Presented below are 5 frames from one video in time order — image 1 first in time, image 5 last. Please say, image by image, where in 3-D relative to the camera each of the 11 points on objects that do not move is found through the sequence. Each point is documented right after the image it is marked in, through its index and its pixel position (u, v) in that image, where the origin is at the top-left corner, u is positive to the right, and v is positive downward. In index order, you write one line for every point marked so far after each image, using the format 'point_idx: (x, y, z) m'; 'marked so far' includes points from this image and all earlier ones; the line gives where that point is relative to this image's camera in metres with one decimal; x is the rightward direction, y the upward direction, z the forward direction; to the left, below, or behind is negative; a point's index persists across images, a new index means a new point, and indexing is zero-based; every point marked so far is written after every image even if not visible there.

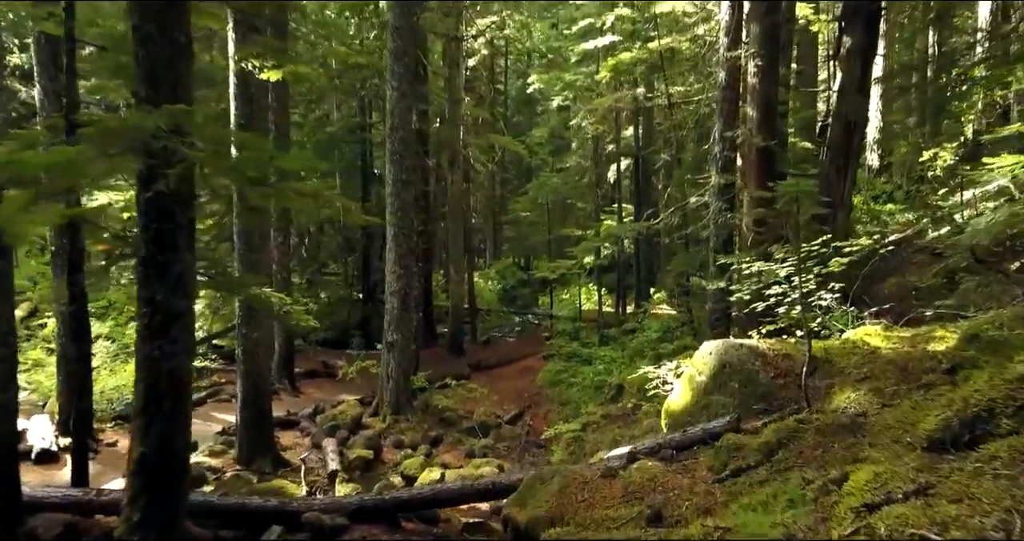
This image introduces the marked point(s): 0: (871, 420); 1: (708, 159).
0: (+2.3, -1.0, +4.6) m
1: (+4.3, +2.4, +16.1) m
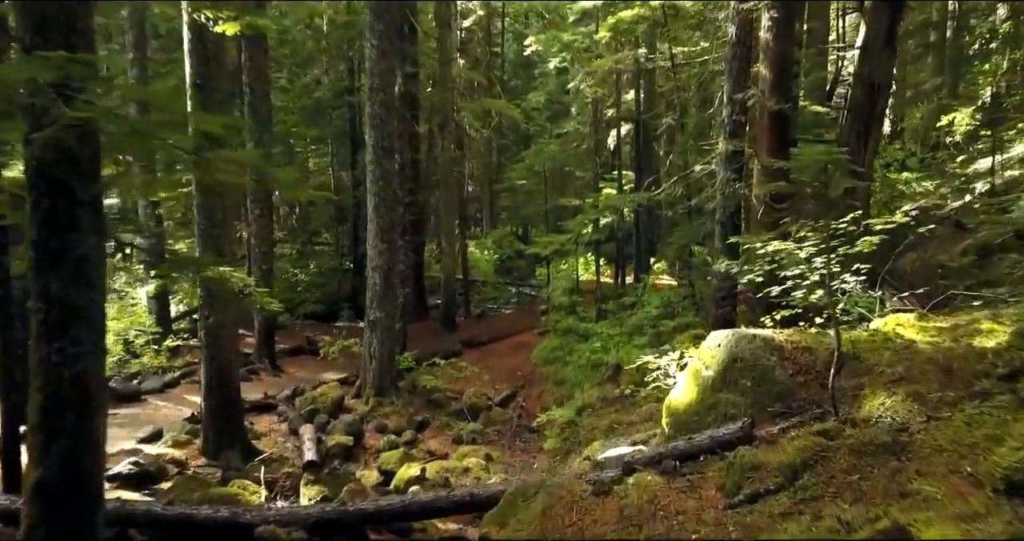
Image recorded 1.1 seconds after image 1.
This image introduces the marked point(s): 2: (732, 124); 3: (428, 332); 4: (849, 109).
0: (+2.1, -0.9, +3.9) m
1: (+4.1, +3.0, +15.2) m
2: (+2.8, +1.9, +9.5) m
3: (-2.1, -1.5, +18.3) m
4: (+4.1, +2.0, +9.0) m
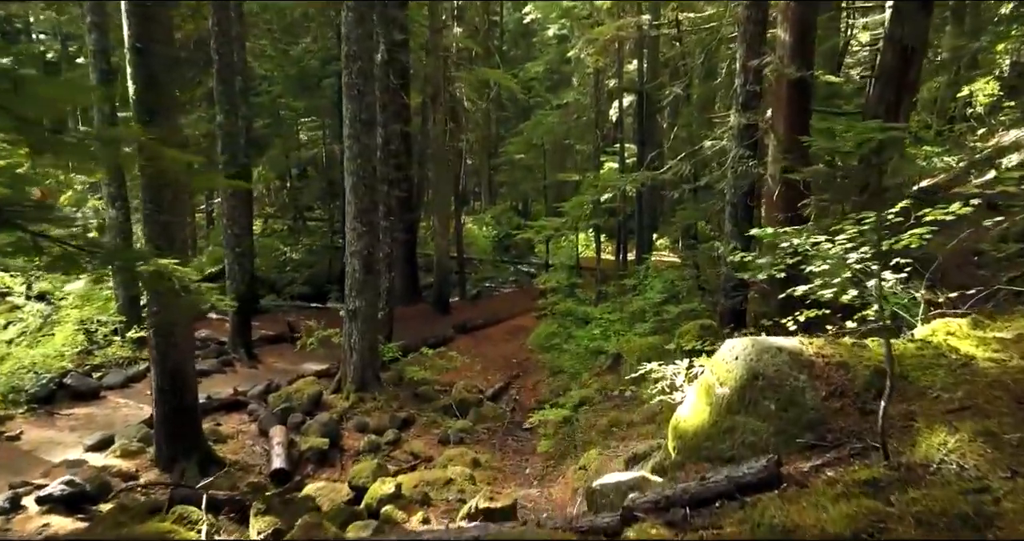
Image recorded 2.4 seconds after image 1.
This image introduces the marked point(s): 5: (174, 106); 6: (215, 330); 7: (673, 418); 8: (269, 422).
0: (+2.0, -1.0, +3.0) m
1: (+4.0, +3.4, +14.2) m
2: (+2.7, +2.0, +8.5) m
3: (-2.2, -1.0, +17.4) m
4: (+4.0, +2.1, +8.0) m
5: (-3.4, +1.6, +7.3) m
6: (-5.7, -1.2, +14.2) m
7: (+1.1, -1.0, +5.2) m
8: (-3.2, -2.0, +9.6) m
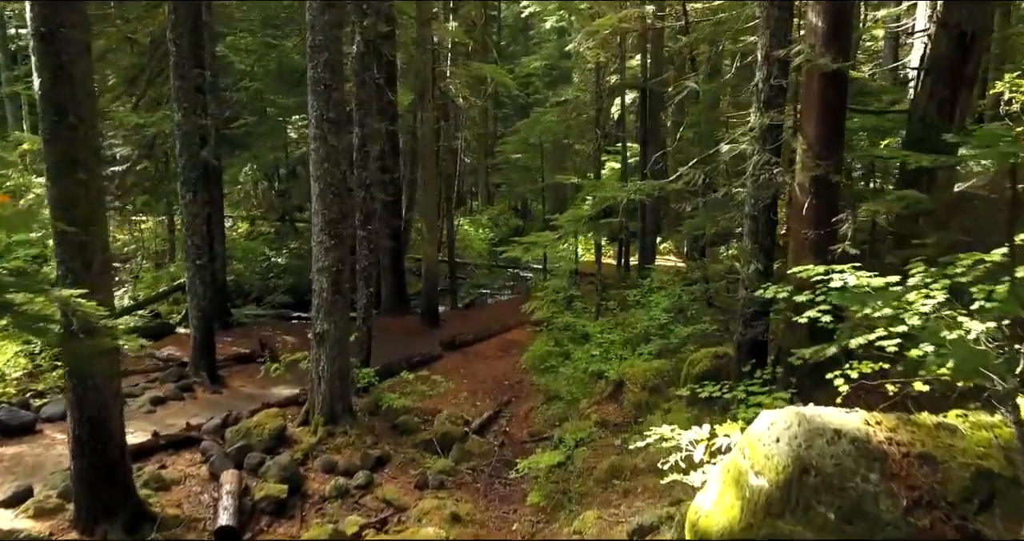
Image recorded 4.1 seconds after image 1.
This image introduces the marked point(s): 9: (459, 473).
0: (+1.8, -1.2, +1.8) m
1: (+3.9, +3.2, +13.0) m
2: (+2.6, +1.8, +7.3) m
3: (-2.3, -1.3, +16.2) m
4: (+3.9, +1.9, +6.8) m
5: (-3.5, +1.4, +6.1) m
6: (-5.9, -1.4, +13.0) m
7: (+1.0, -1.3, +4.0) m
8: (-3.3, -2.2, +8.4) m
9: (-0.6, -2.5, +8.9) m
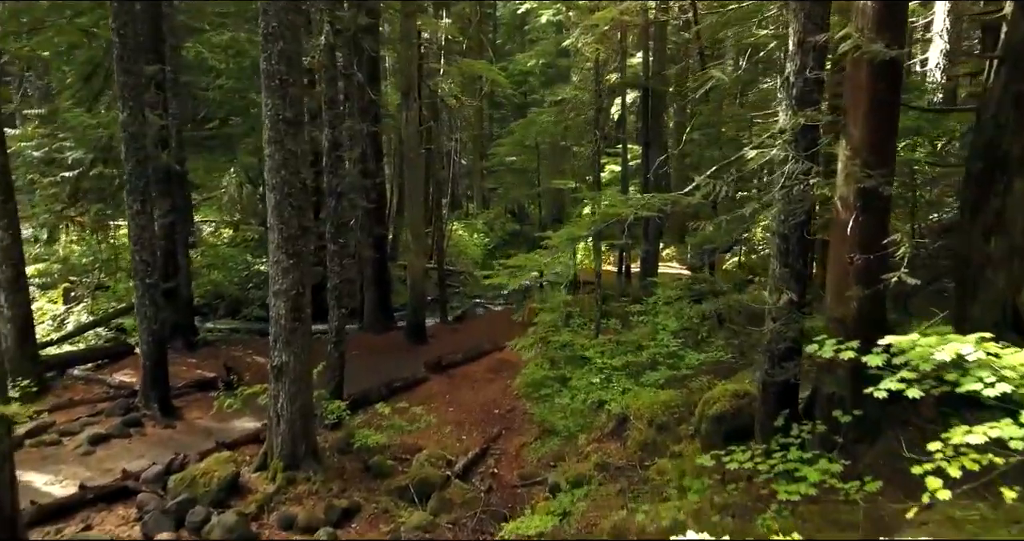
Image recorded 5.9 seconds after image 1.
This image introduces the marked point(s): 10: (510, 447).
0: (+1.7, -1.5, +0.6) m
1: (+3.7, +2.9, +11.7) m
2: (+2.4, +1.5, +6.1) m
3: (-2.5, -1.5, +15.0) m
4: (+3.7, +1.6, +5.6) m
5: (-3.7, +1.2, +4.9) m
6: (-6.0, -1.6, +11.8) m
7: (+0.8, -1.5, +2.7) m
8: (-3.5, -2.5, +7.1) m
9: (-0.8, -2.7, +7.7) m
10: (0.0, -2.4, +10.0) m
